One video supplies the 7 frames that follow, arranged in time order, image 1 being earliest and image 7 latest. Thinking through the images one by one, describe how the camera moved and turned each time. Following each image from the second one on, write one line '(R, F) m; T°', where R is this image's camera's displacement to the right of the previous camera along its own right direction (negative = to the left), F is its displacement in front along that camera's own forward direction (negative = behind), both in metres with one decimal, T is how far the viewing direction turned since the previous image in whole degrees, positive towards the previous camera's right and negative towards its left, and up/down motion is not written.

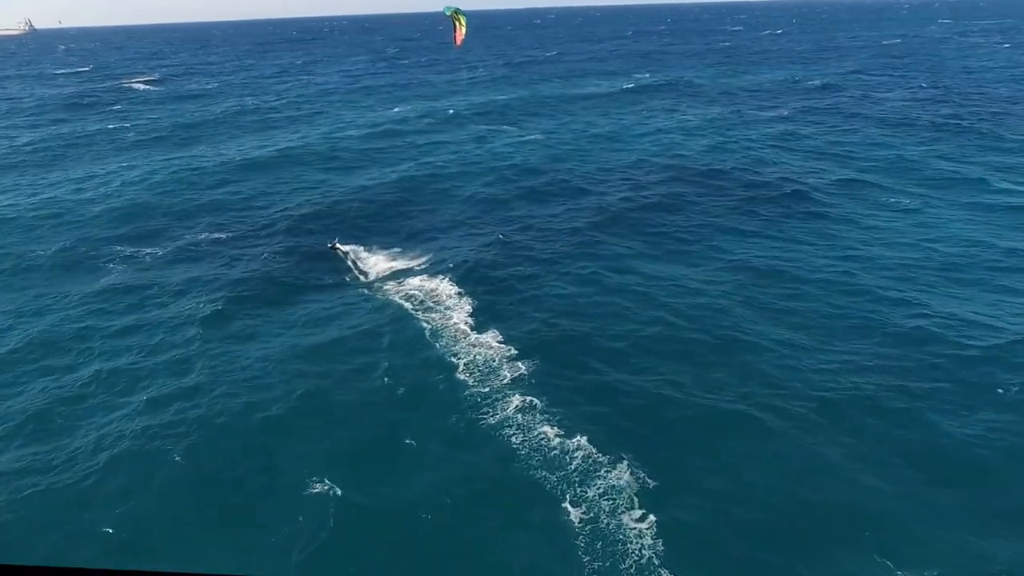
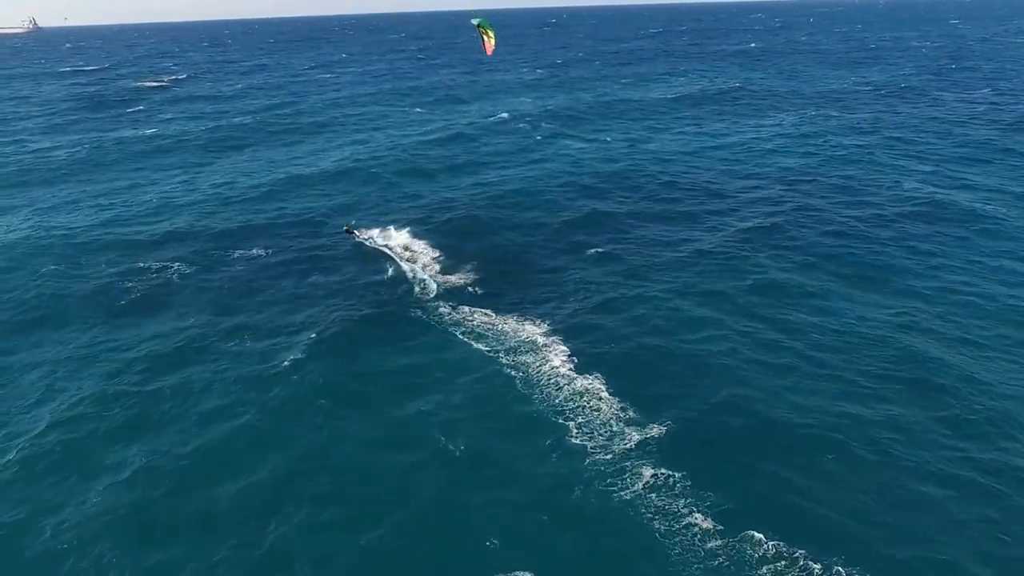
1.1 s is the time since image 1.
(-3.9, +4.4) m; 0°
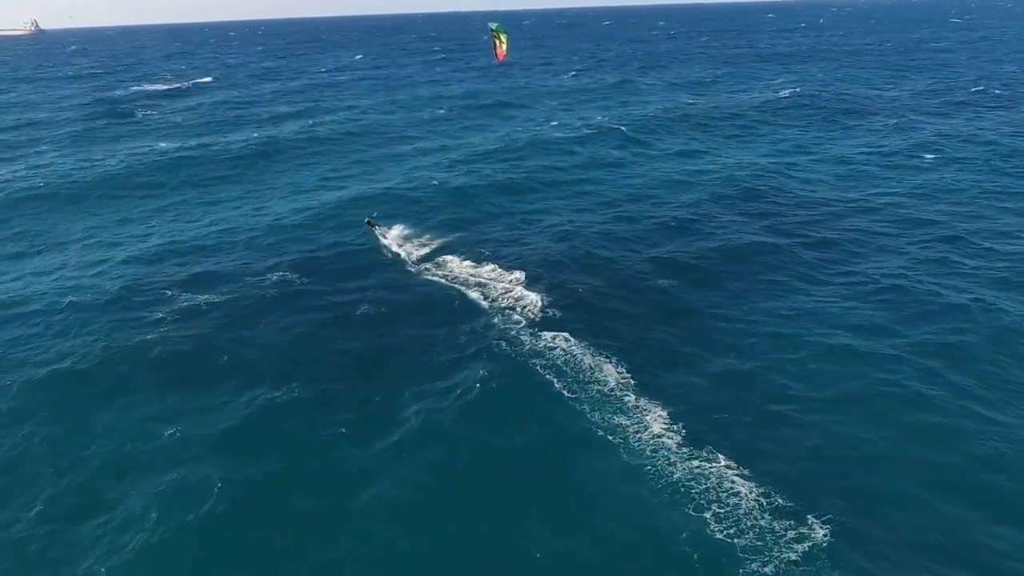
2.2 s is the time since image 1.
(-3.7, +4.3) m; 0°
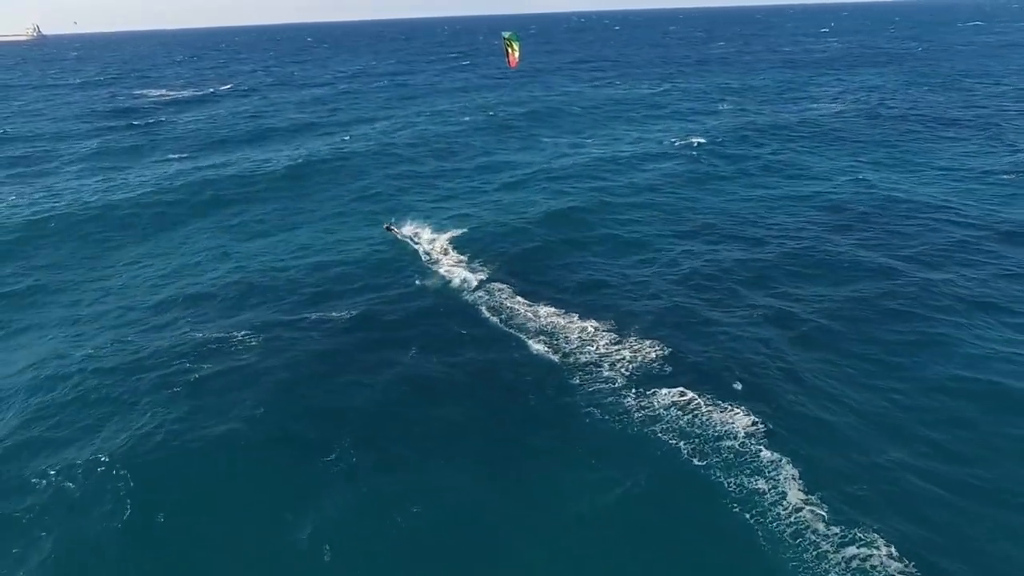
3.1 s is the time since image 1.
(-3.4, +3.9) m; 0°
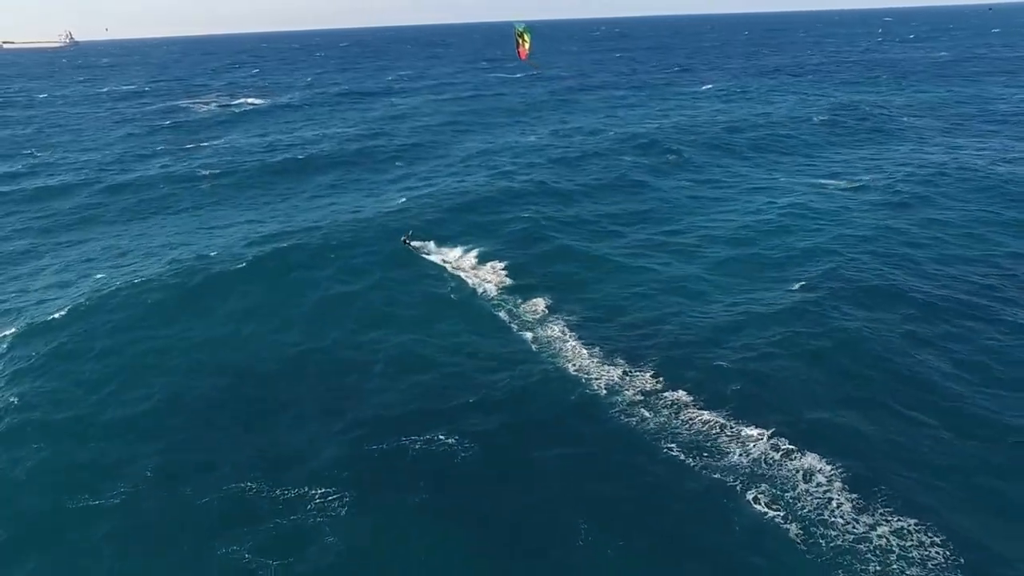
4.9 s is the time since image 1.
(-8.7, +13.7) m; -2°
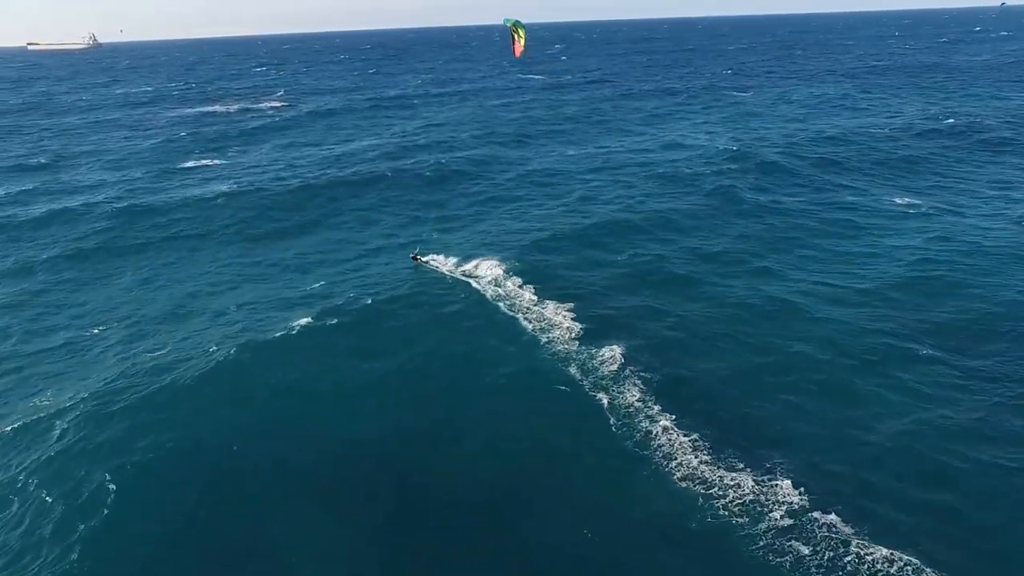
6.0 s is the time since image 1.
(-5.1, +10.5) m; -1°
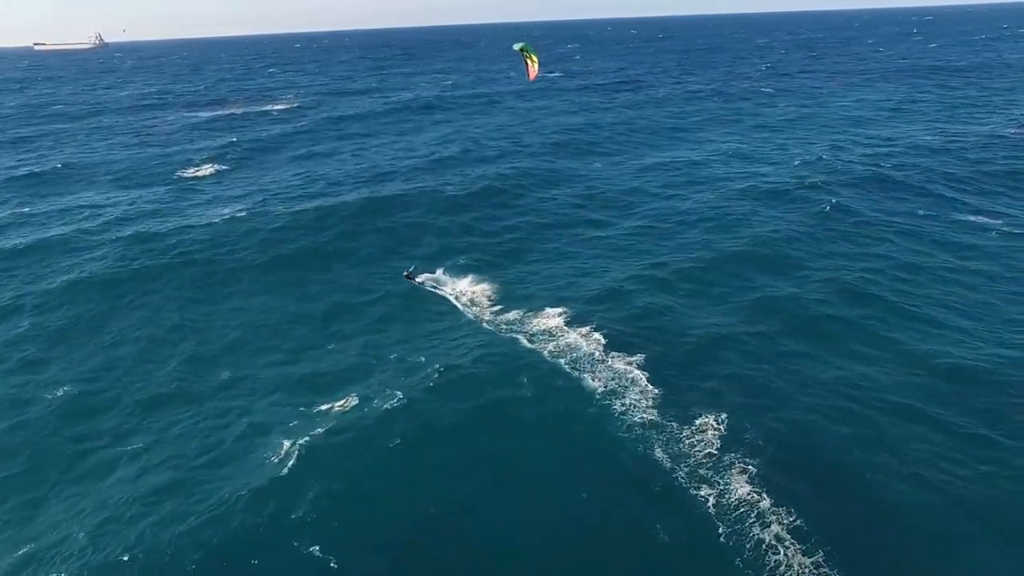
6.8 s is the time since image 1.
(-5.5, +12.0) m; 0°
